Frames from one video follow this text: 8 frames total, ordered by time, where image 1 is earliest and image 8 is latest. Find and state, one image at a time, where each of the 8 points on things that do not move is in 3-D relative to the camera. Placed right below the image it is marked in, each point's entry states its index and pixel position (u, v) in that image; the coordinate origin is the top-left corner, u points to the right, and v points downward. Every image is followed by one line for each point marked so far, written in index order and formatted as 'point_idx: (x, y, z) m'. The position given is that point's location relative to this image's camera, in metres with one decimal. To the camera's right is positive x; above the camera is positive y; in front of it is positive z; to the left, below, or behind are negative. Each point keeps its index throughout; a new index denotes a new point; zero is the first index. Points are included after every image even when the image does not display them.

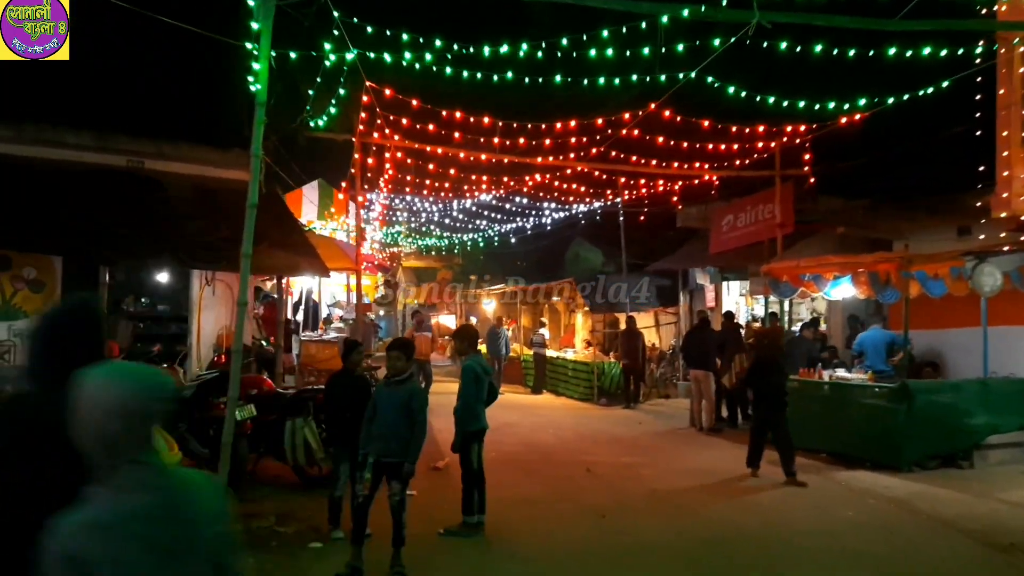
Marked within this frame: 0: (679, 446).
0: (+1.4, -1.3, +12.0) m
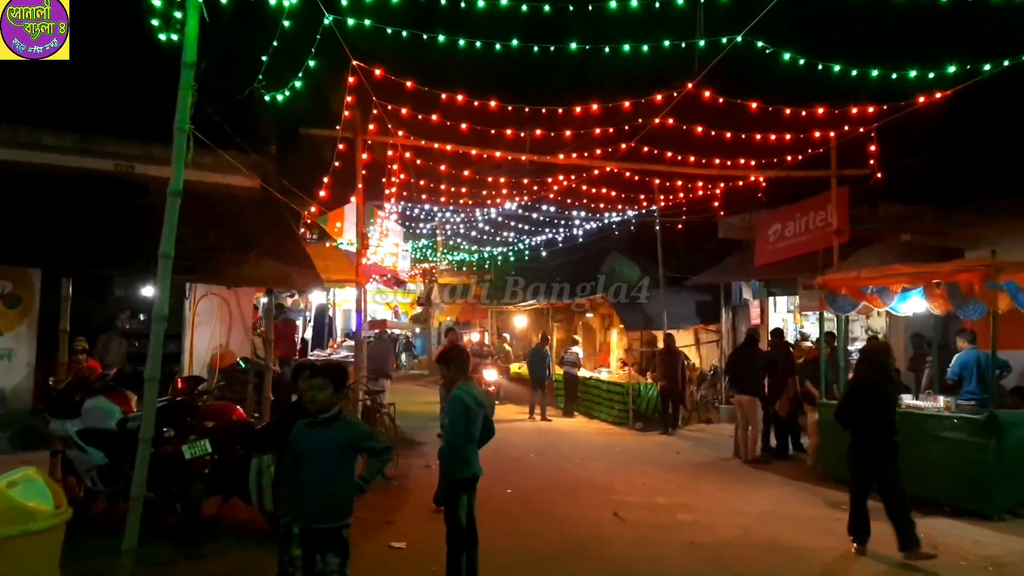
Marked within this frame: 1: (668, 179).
0: (+1.5, -1.4, +10.5) m
1: (+1.2, +0.9, +11.4) m
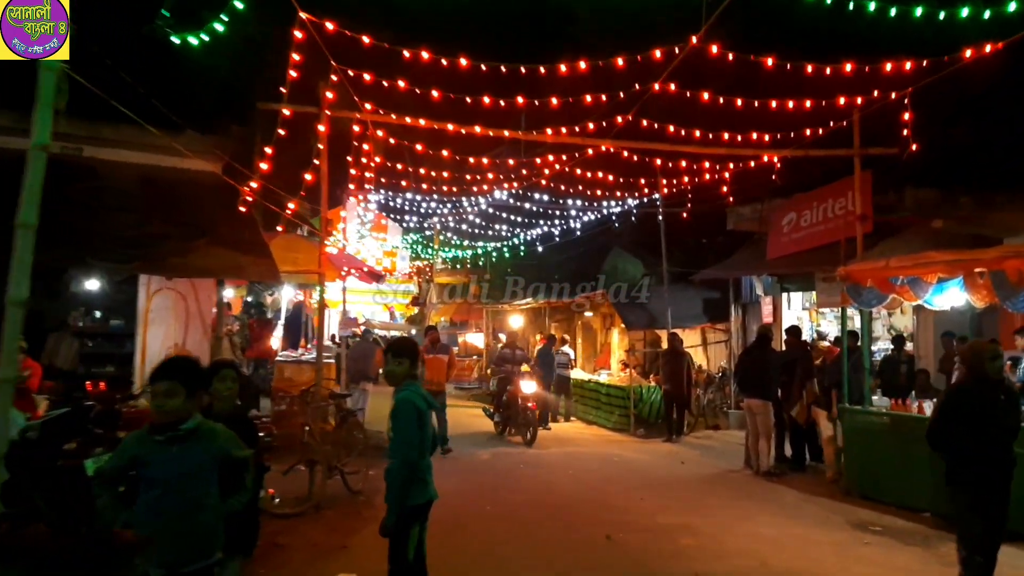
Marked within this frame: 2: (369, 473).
0: (+1.4, -1.4, +9.3) m
1: (+1.1, +0.9, +10.3) m
2: (-1.0, -1.3, +10.4) m
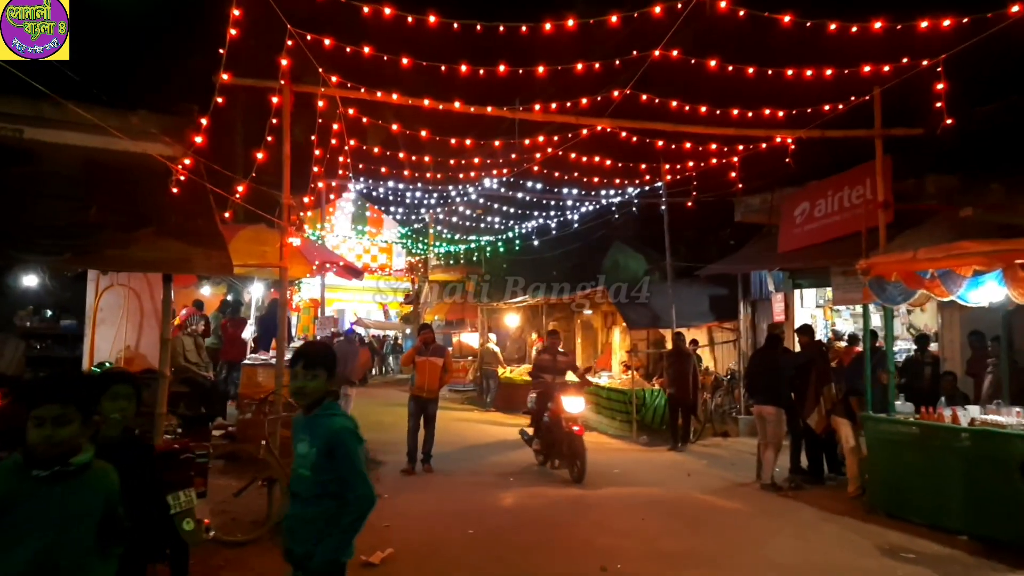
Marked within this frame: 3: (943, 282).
0: (+1.3, -1.3, +8.3) m
1: (+1.0, +1.0, +9.3) m
2: (-1.1, -1.3, +9.5) m
3: (+2.5, 0.0, +8.4) m
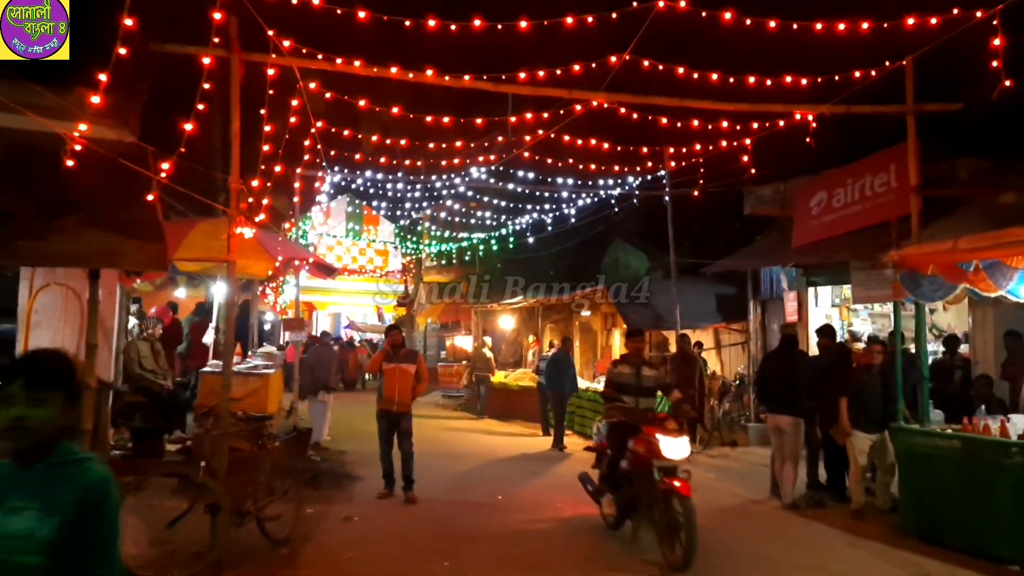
0: (+1.3, -1.3, +7.3) m
1: (+0.9, +1.0, +8.3) m
2: (-1.2, -1.3, +8.4) m
3: (+2.4, +0.1, +7.3) m
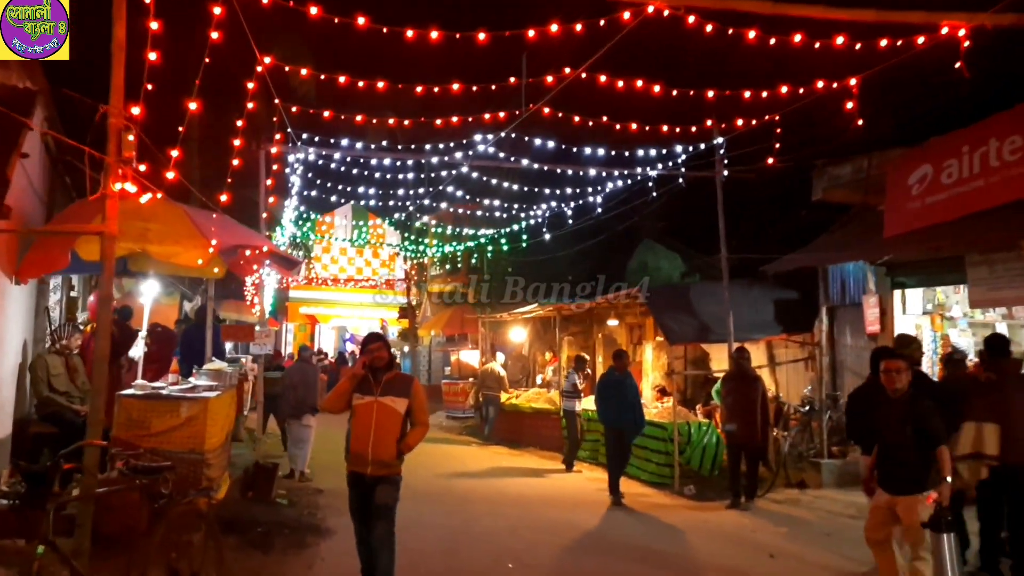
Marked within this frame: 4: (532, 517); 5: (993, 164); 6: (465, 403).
0: (+1.3, -1.3, +4.8) m
1: (+1.0, +1.0, +5.8) m
2: (-1.1, -1.3, +6.0) m
3: (+2.5, +0.1, +4.9) m
4: (+0.1, -1.4, +8.7) m
5: (+2.6, +0.7, +7.6) m
6: (-0.6, -1.6, +19.6) m
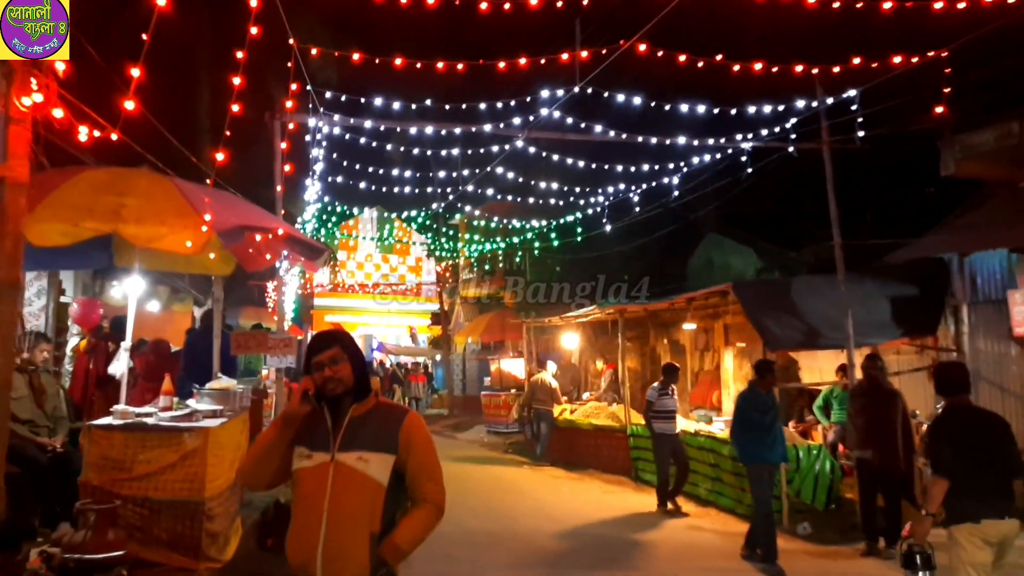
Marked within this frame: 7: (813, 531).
0: (+1.7, -1.2, +3.0) m
1: (+1.4, +1.1, +4.0) m
2: (-0.8, -1.2, +4.2) m
3: (+2.8, +0.2, +3.0) m
4: (+0.5, -1.3, +6.9) m
5: (+2.9, +0.7, +5.7) m
6: (0.0, -1.6, +17.7) m
7: (+1.7, -1.4, +8.3) m
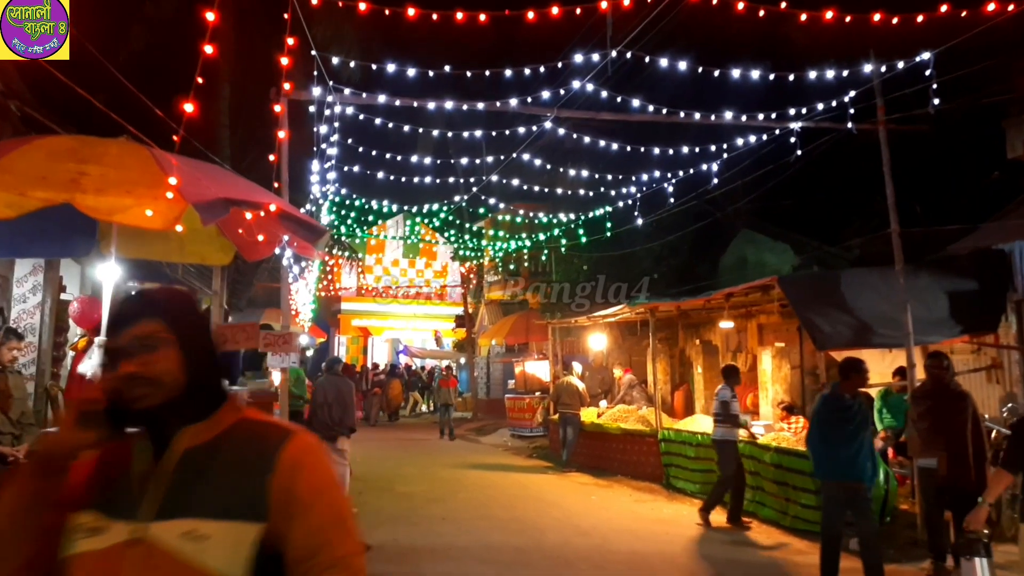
0: (+1.7, -1.2, +2.2) m
1: (+1.4, +1.1, +3.2) m
2: (-0.7, -1.2, +3.4) m
3: (+2.9, +0.2, +2.2) m
4: (+0.6, -1.3, +6.1) m
5: (+3.0, +0.8, +4.9) m
6: (+0.3, -1.6, +17.0) m
7: (+1.9, -1.4, +7.5) m
